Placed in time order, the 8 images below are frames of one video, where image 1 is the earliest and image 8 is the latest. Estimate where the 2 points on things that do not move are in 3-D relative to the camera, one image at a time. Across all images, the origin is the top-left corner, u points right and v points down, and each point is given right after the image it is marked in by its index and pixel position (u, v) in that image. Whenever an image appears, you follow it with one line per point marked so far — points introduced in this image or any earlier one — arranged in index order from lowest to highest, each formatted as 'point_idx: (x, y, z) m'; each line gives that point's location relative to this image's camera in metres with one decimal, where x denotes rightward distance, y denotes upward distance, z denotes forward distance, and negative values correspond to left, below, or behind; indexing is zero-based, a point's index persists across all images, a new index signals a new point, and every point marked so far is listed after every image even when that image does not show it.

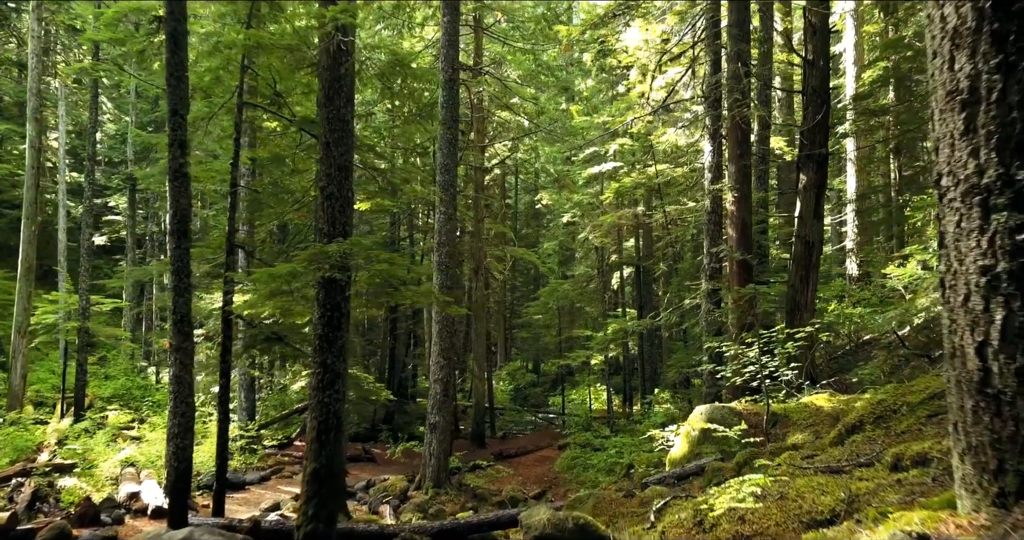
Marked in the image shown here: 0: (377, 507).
0: (-2.0, -3.5, +10.6) m
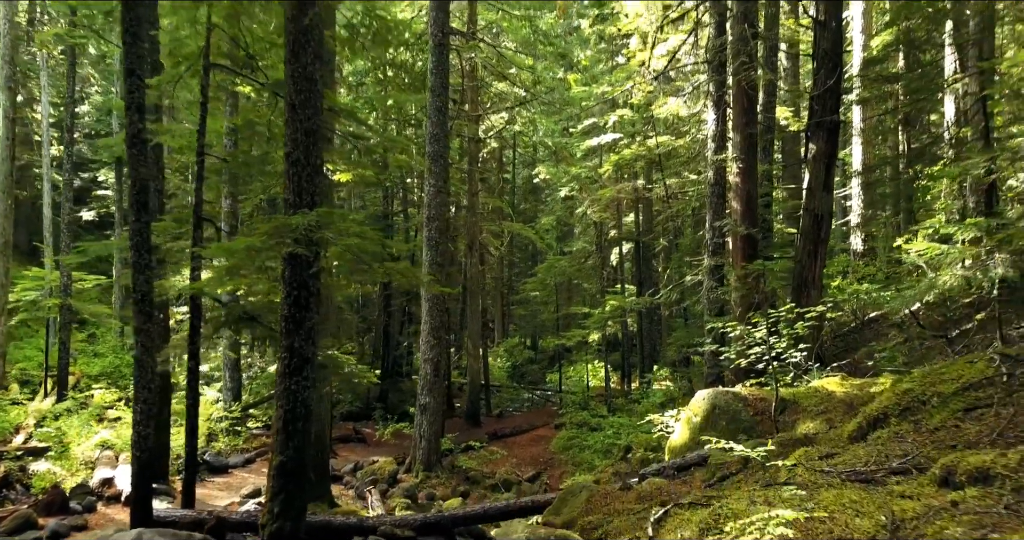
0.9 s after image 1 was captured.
0: (-2.1, -3.1, +10.2) m
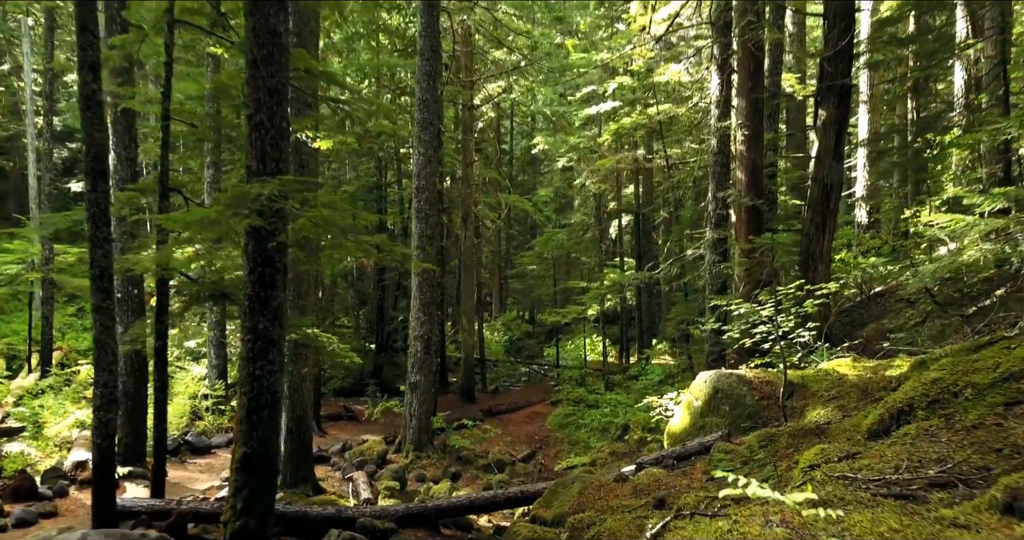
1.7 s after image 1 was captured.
0: (-2.2, -2.8, +9.8) m
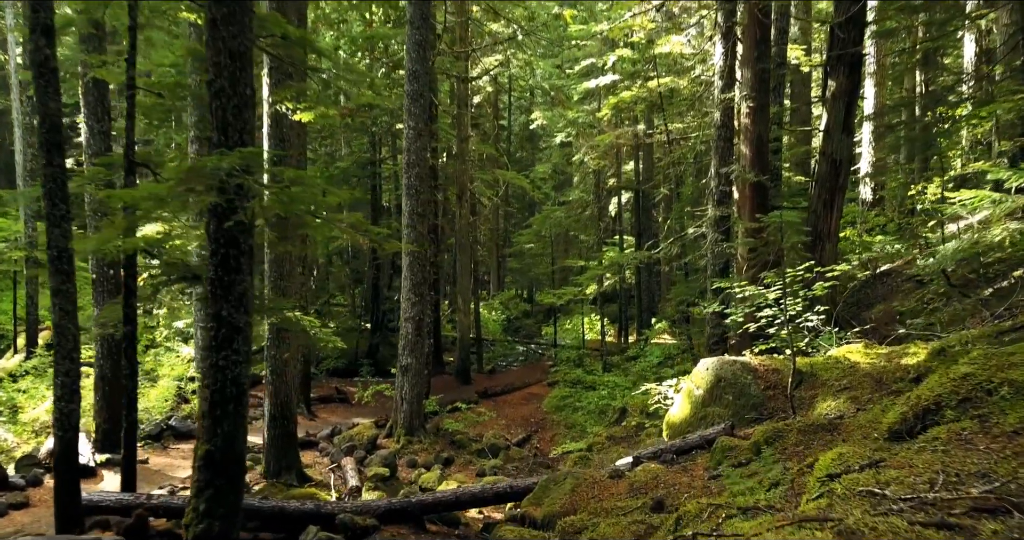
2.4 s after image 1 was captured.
0: (-2.3, -2.5, +9.5) m
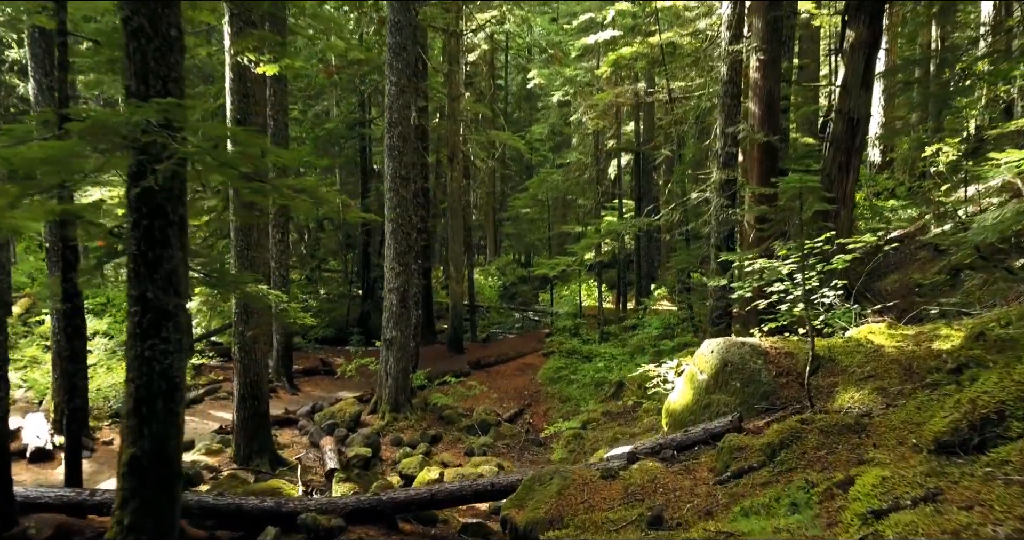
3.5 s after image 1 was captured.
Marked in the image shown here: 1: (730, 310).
0: (-2.4, -2.1, +9.0) m
1: (+2.5, -0.5, +8.3) m
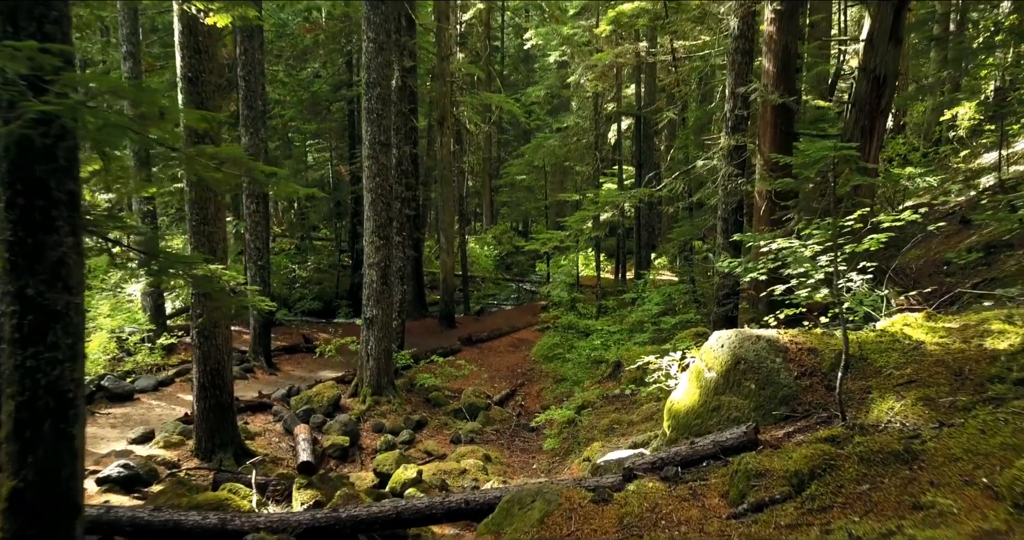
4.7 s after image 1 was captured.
0: (-2.5, -1.8, +8.3) m
1: (+2.4, -0.2, +7.6) m
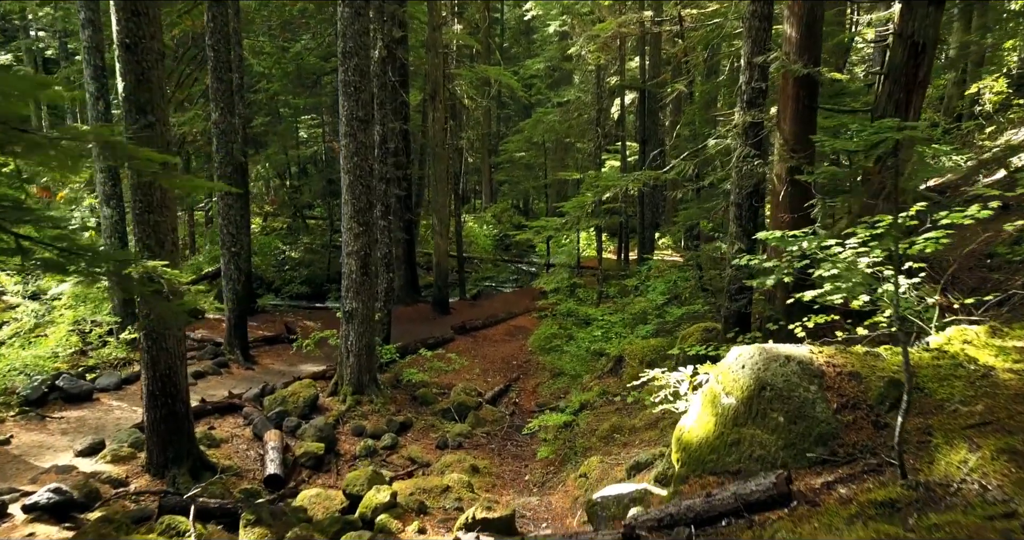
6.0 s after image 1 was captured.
0: (-2.6, -1.7, +7.6) m
1: (+2.3, -0.1, +6.8) m
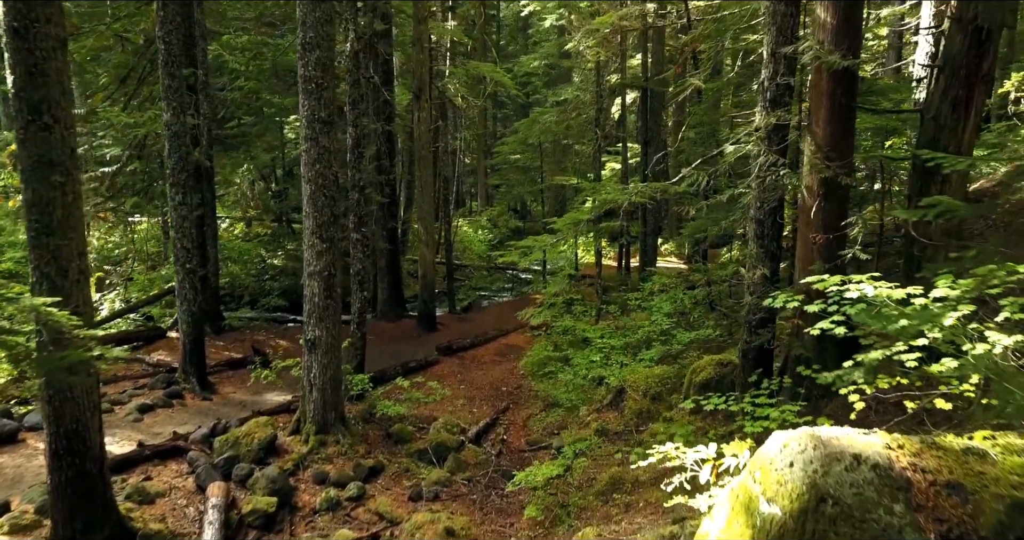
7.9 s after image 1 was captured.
0: (-2.8, -1.9, +6.6) m
1: (+2.1, -0.4, +5.7) m
